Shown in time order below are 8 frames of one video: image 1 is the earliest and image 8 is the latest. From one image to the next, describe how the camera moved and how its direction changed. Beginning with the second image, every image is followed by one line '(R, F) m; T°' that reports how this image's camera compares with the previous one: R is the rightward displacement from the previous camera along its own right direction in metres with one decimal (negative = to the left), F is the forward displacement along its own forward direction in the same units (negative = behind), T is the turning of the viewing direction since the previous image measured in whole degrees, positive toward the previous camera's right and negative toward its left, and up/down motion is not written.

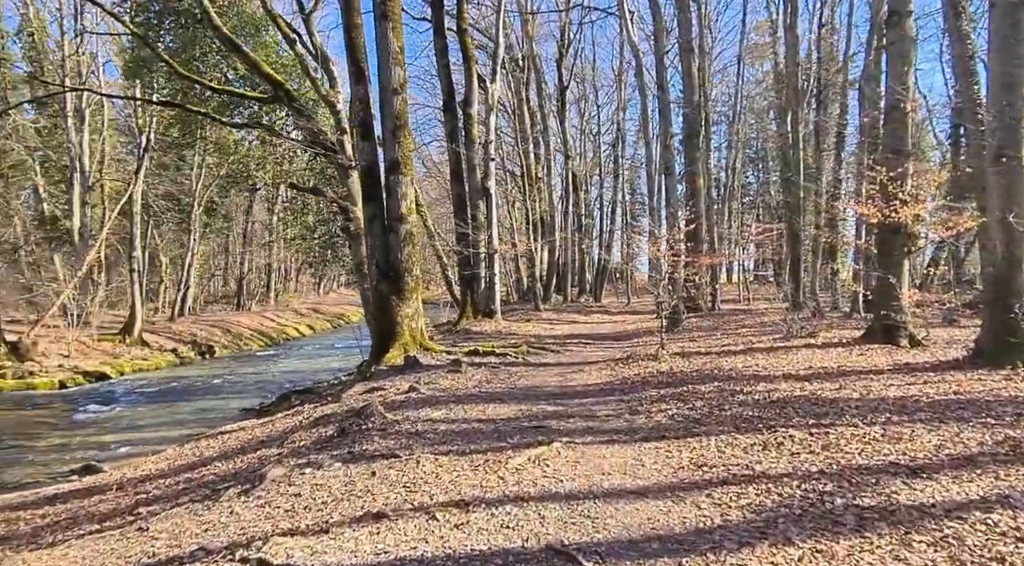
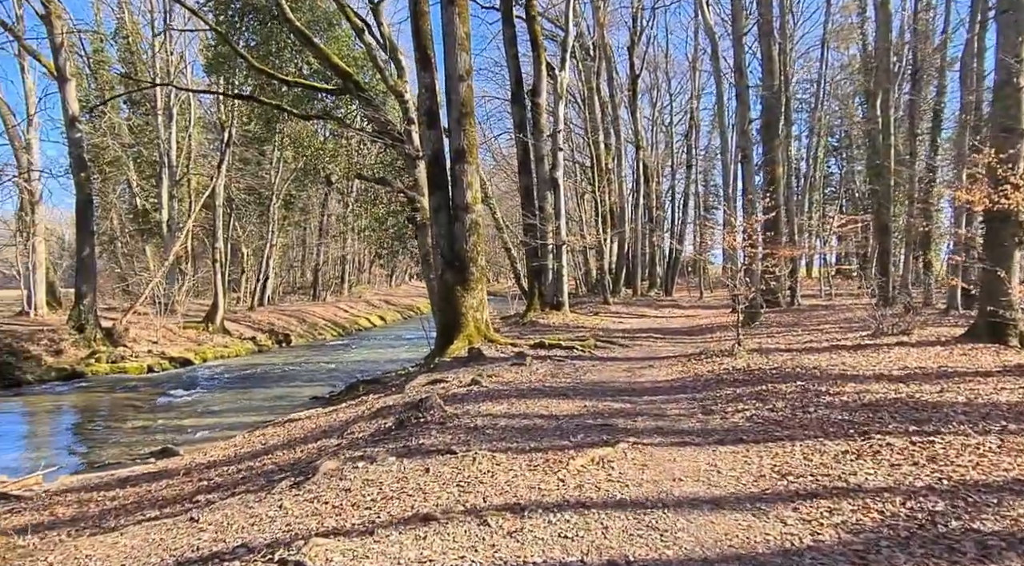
(0.0, +0.4) m; -5°
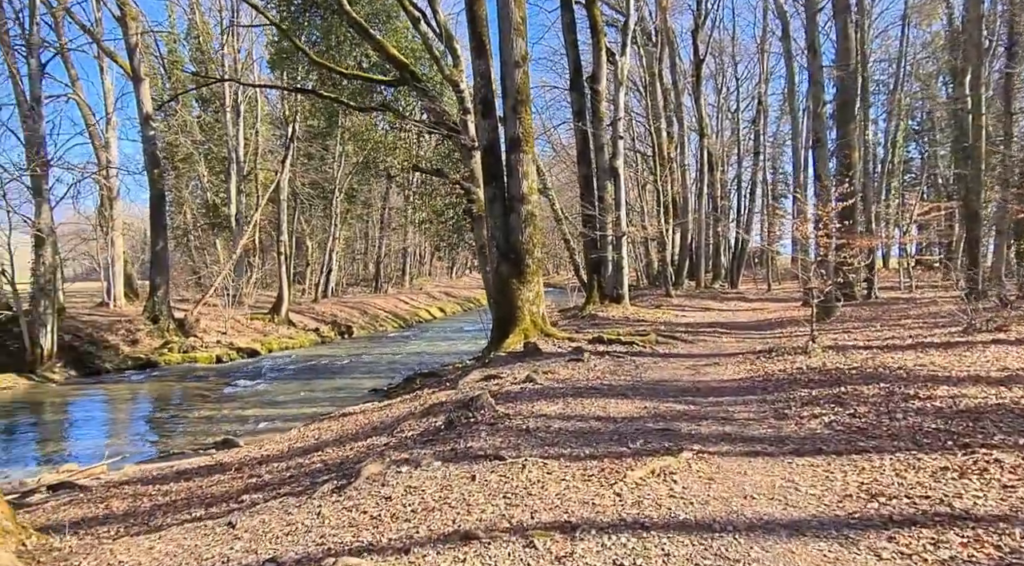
(0.0, +0.4) m; -4°
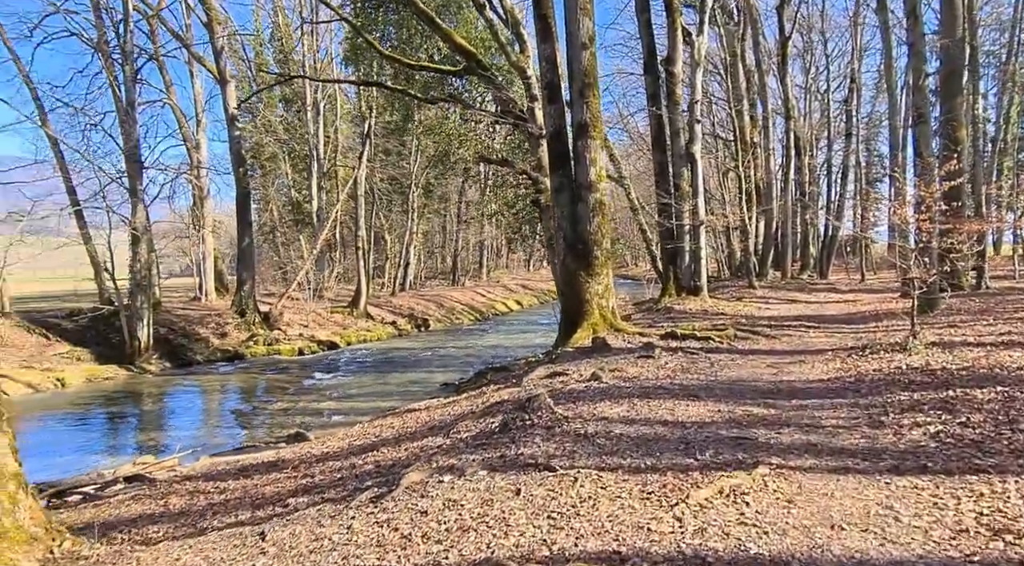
(+0.2, +0.6) m; -5°
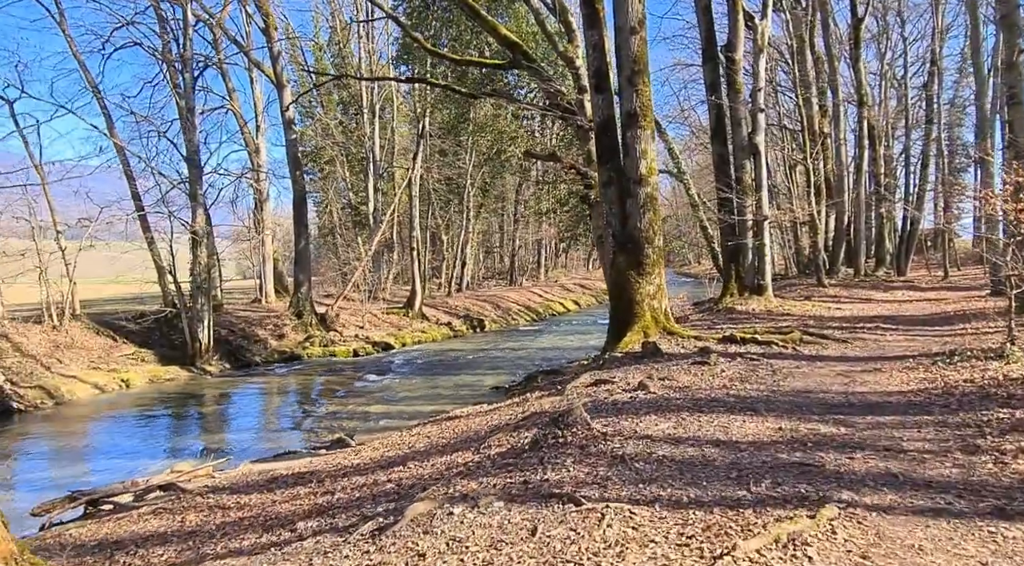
(+0.2, +0.7) m; -4°
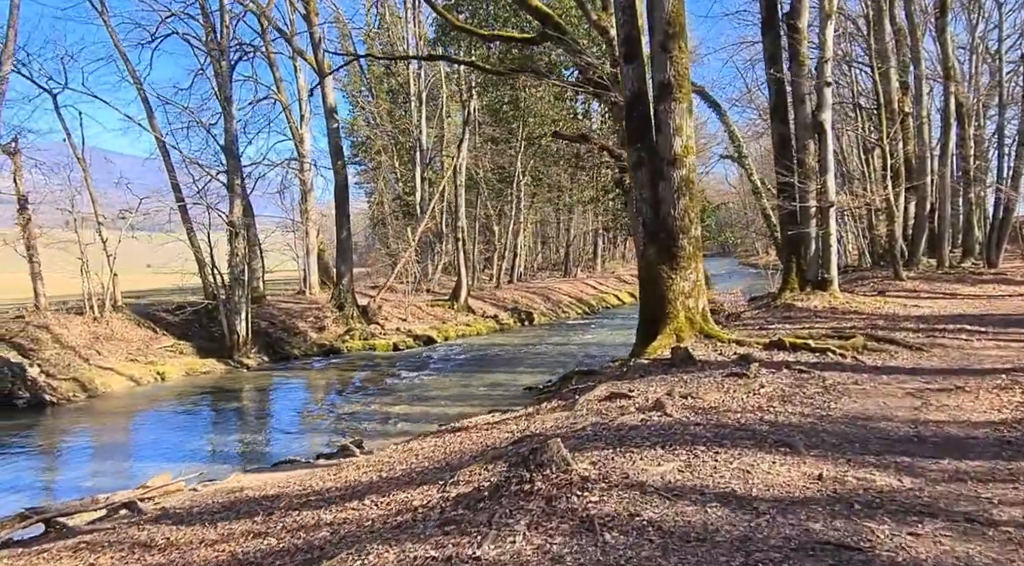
(+0.5, +1.3) m; -4°
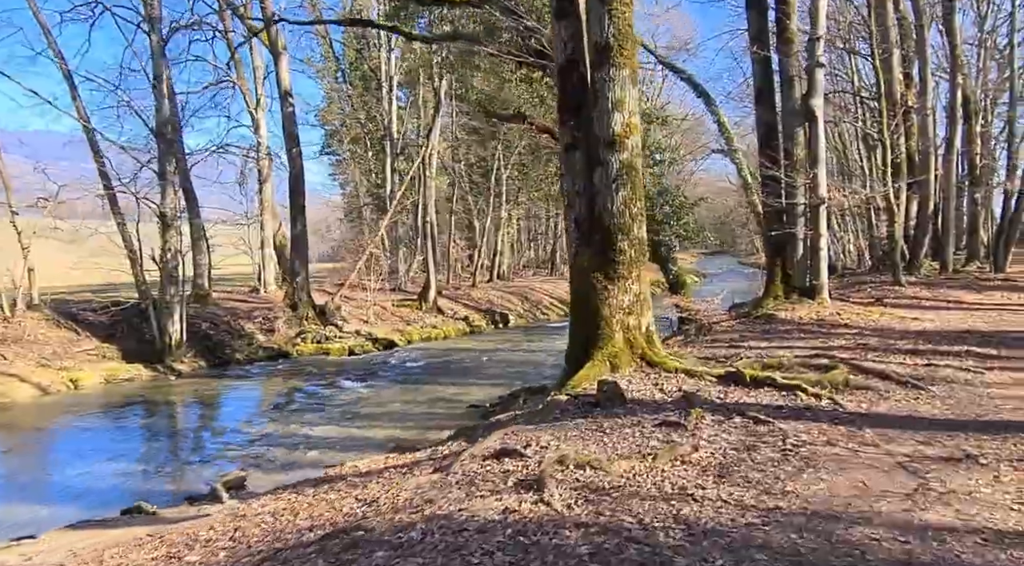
(+0.9, +1.9) m; 0°
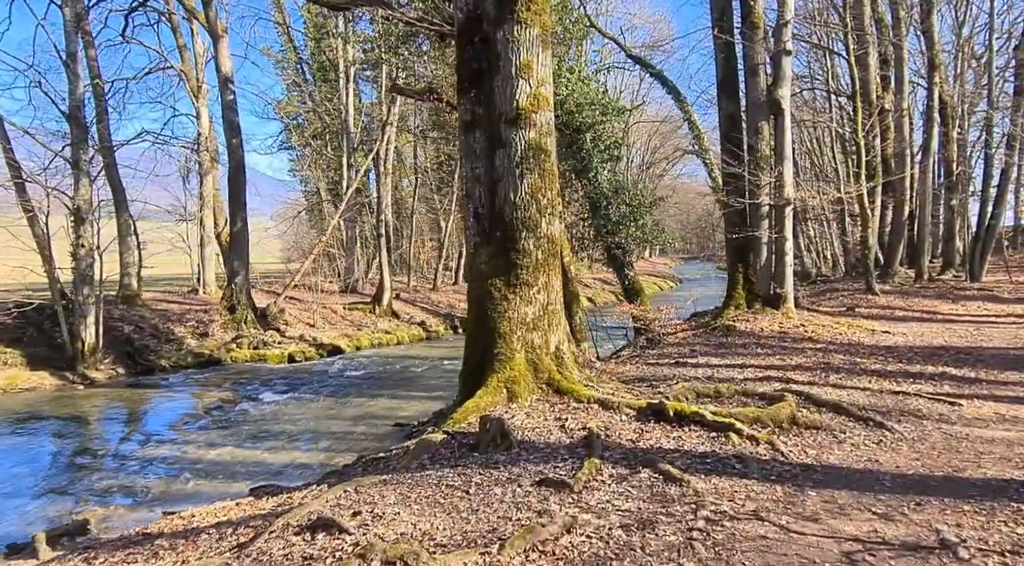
(+0.7, +1.4) m; +1°
